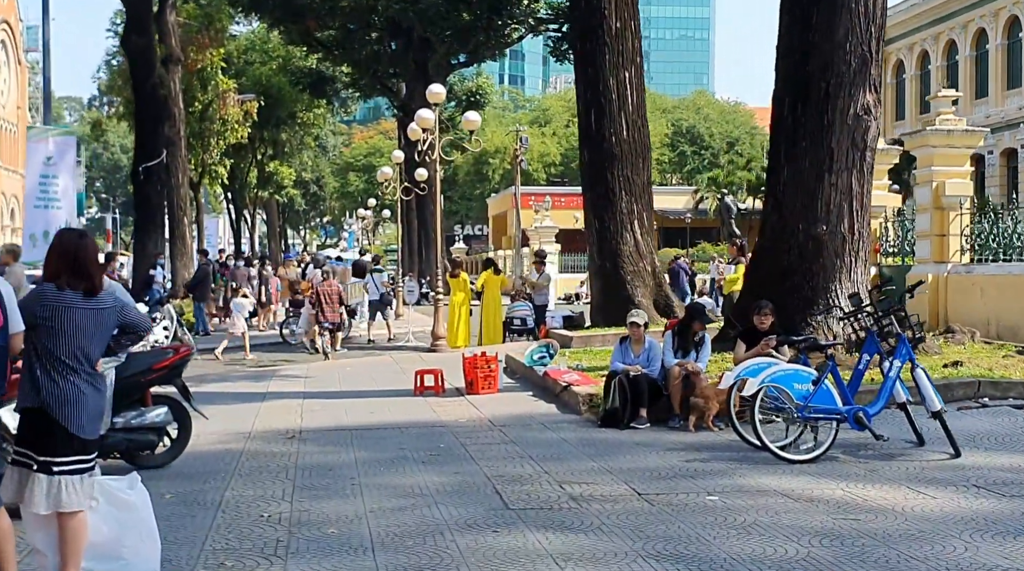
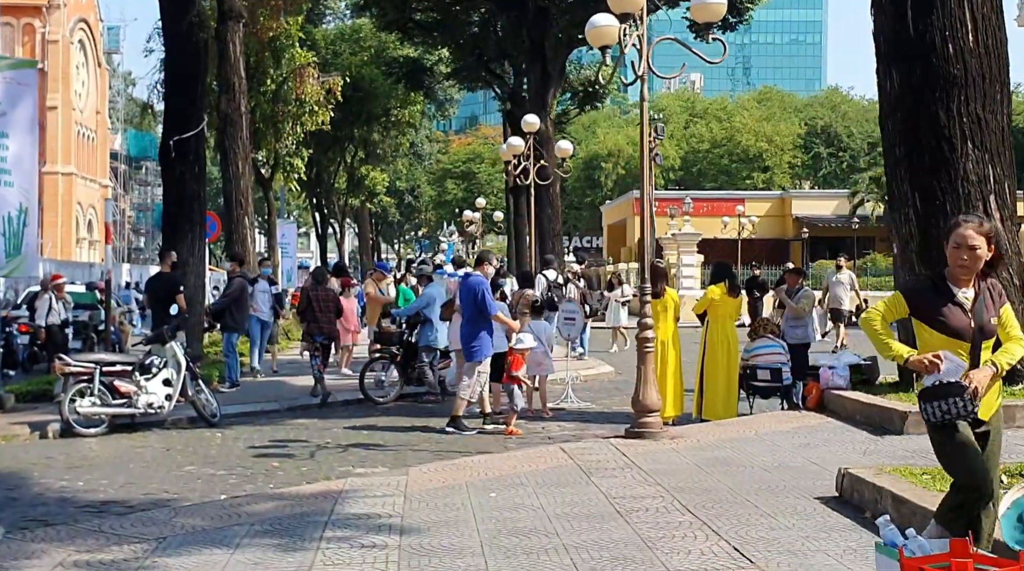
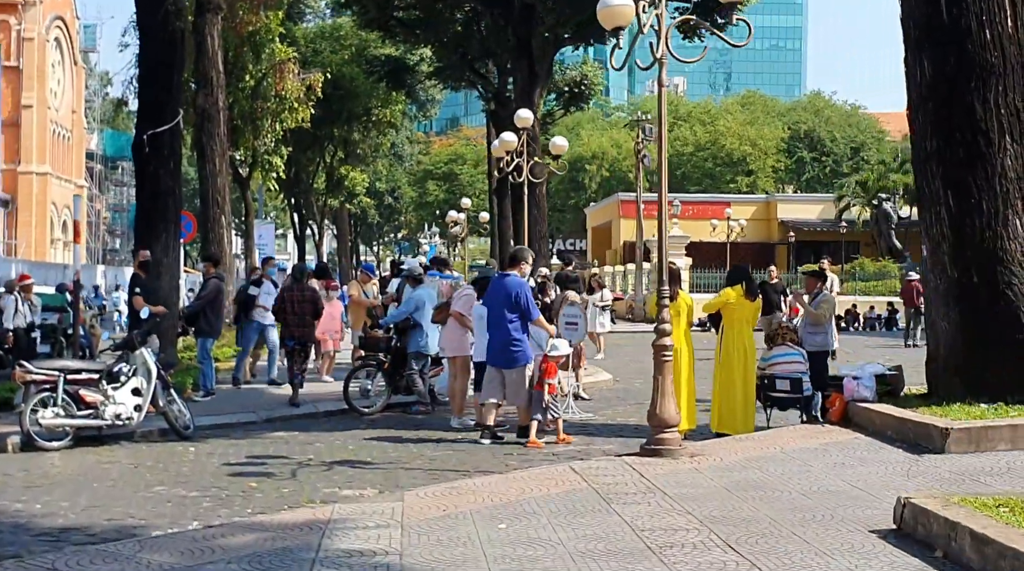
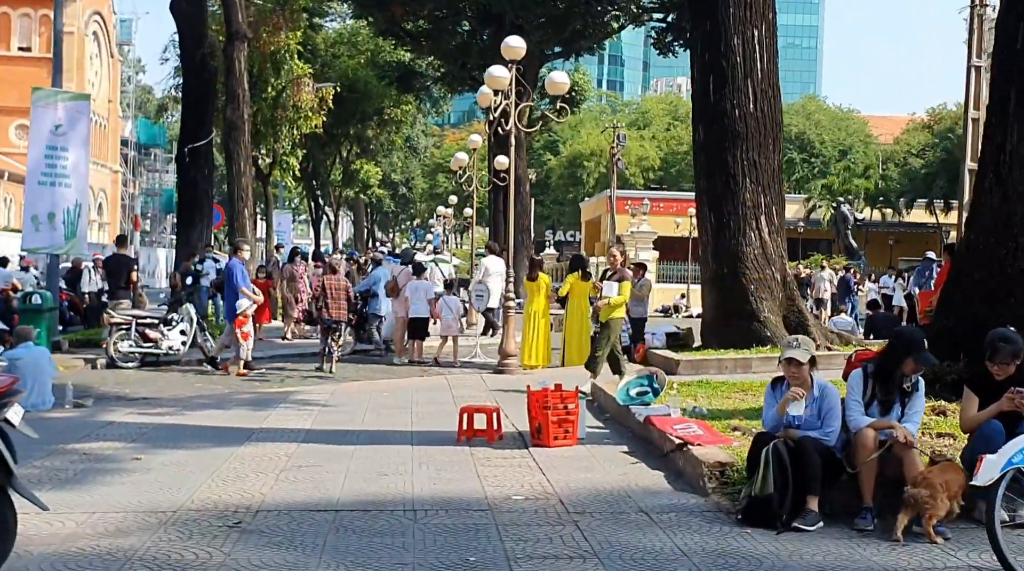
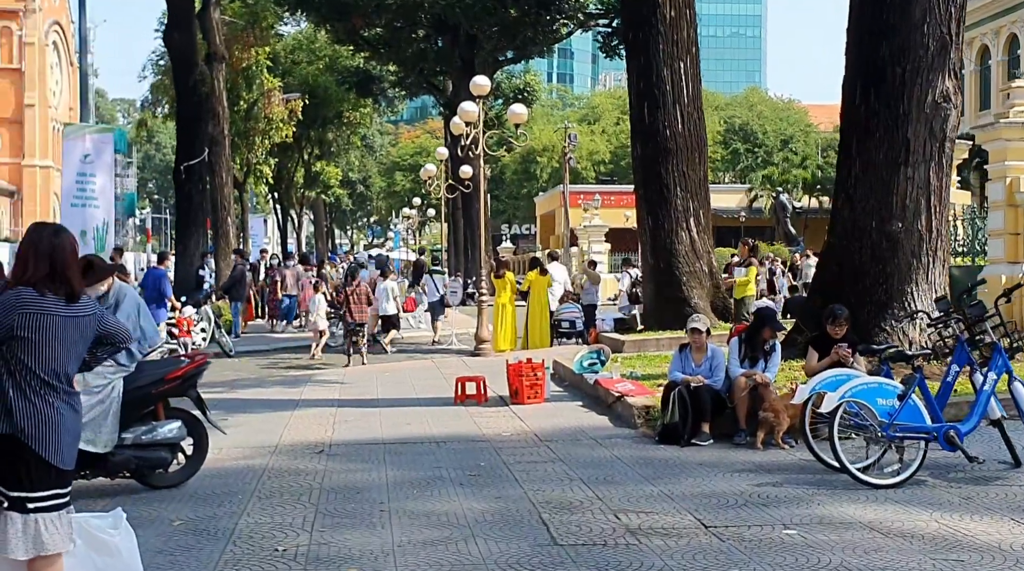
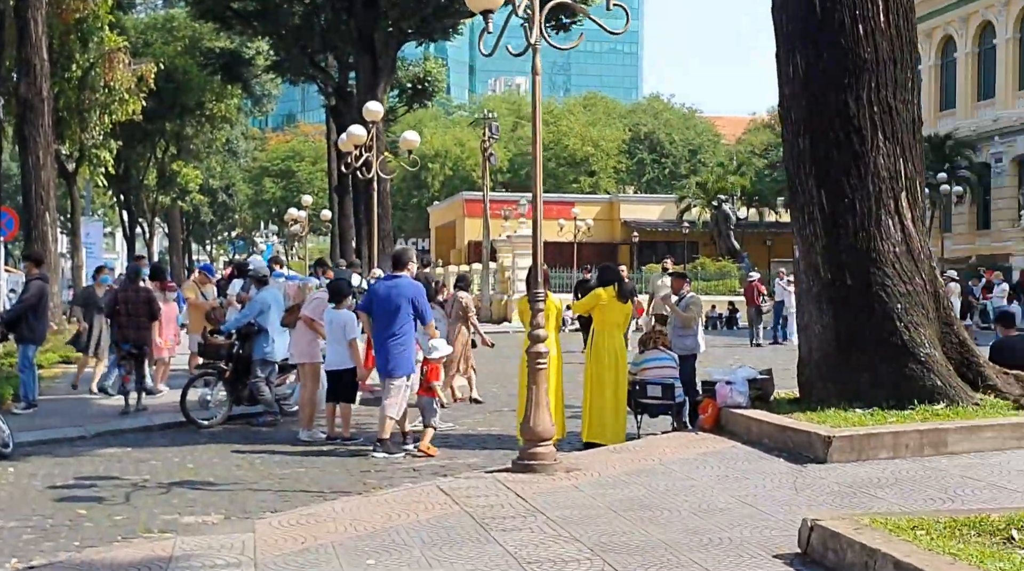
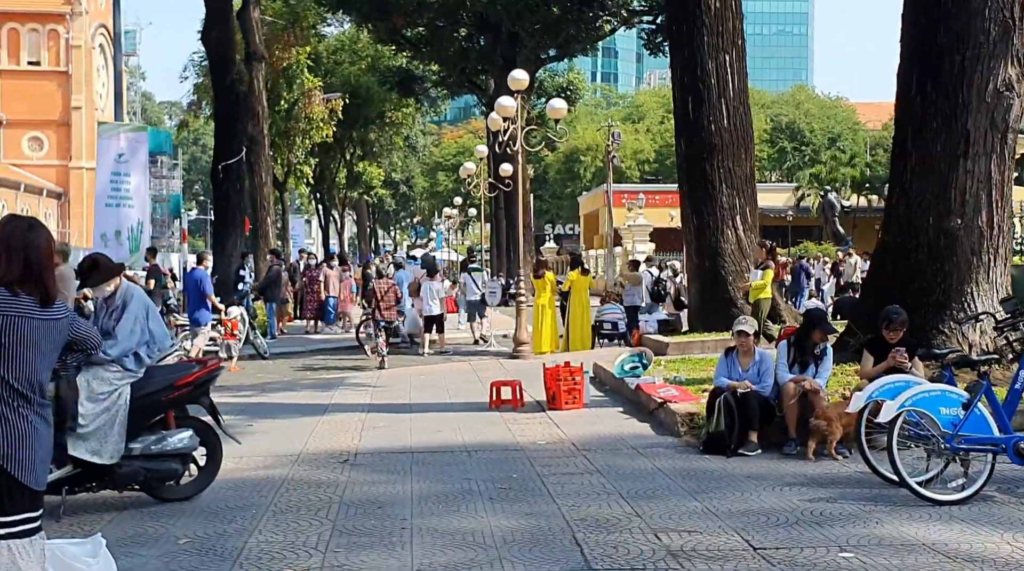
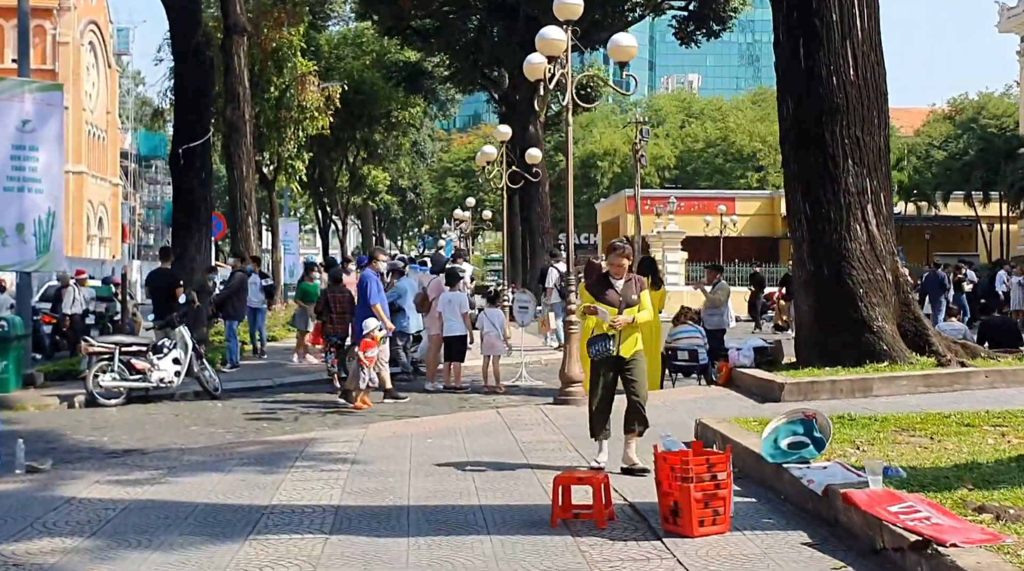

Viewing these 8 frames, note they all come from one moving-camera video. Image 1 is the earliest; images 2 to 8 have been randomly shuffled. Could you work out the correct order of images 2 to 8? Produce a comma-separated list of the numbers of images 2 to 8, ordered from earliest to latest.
5, 7, 4, 8, 2, 3, 6
